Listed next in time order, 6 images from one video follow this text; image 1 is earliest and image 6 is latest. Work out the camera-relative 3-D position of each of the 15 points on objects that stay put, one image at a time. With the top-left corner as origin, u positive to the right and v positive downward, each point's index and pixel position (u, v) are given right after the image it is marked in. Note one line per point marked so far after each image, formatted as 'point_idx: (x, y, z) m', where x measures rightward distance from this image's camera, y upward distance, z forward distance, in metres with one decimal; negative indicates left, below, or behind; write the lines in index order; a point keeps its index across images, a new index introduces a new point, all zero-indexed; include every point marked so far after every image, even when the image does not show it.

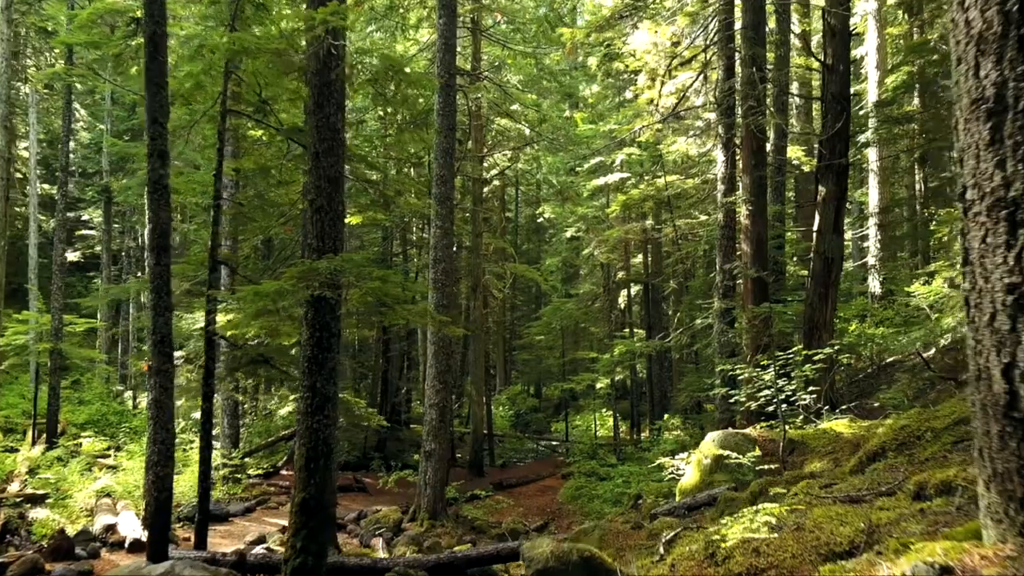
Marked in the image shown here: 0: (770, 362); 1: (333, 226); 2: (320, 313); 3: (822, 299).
0: (+2.8, -0.8, +8.3) m
1: (-1.5, +0.5, +6.4) m
2: (-1.5, -0.2, +6.2) m
3: (+4.2, -0.2, +10.5) m
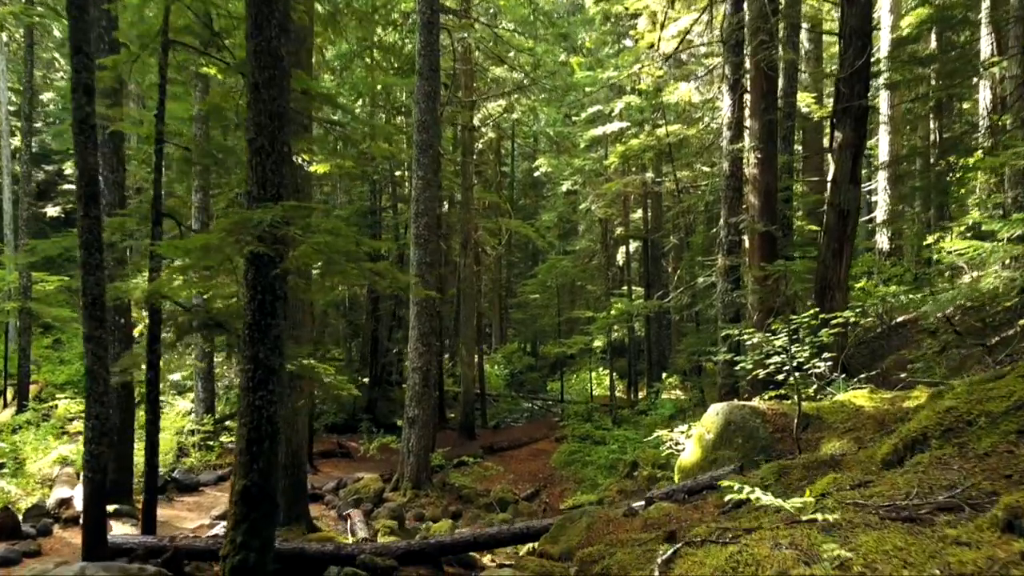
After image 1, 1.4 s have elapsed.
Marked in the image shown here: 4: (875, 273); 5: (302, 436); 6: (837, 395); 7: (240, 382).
0: (+2.6, -0.4, +7.4) m
1: (-1.7, +0.8, +5.4) m
2: (-1.7, +0.1, +5.3) m
3: (+4.0, +0.4, +9.6) m
4: (+7.6, +0.3, +16.1) m
5: (-2.5, -1.8, +9.3) m
6: (+3.0, -1.0, +7.2) m
7: (-1.9, -0.6, +5.3) m
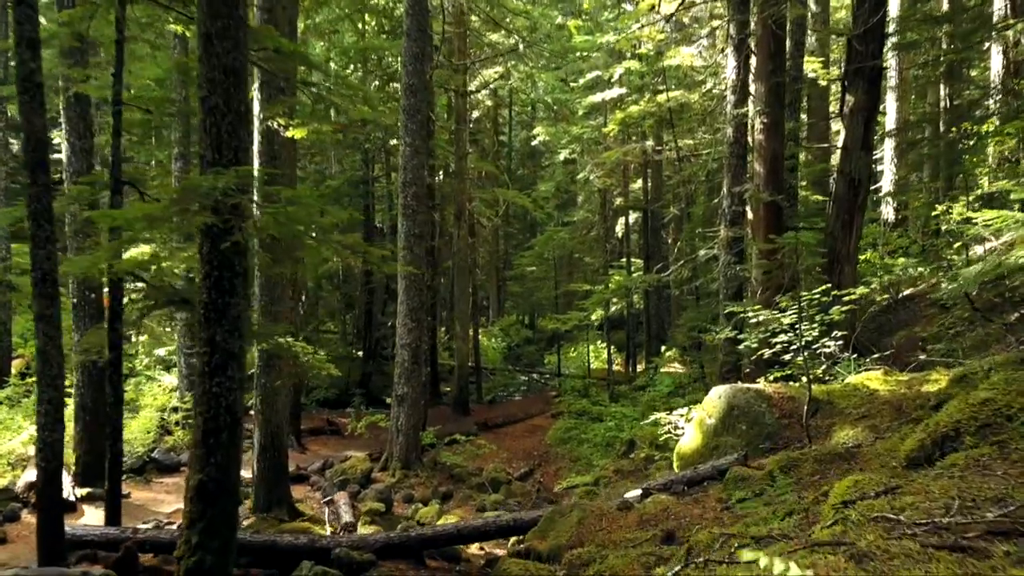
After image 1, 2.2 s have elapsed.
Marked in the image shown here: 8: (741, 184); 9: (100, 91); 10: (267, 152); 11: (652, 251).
0: (+2.5, -0.1, +6.9) m
1: (-1.8, +1.0, +4.9) m
2: (-1.8, +0.3, +4.8) m
3: (+3.9, +0.7, +9.1) m
4: (+7.5, +0.9, +15.5) m
5: (-2.6, -1.5, +8.9) m
6: (+2.9, -0.8, +6.7) m
7: (-2.0, -0.5, +4.9) m
8: (+3.0, +1.4, +10.3) m
9: (-4.0, +1.9, +7.5) m
10: (-2.8, +1.5, +8.8) m
11: (+3.6, +1.0, +19.9) m
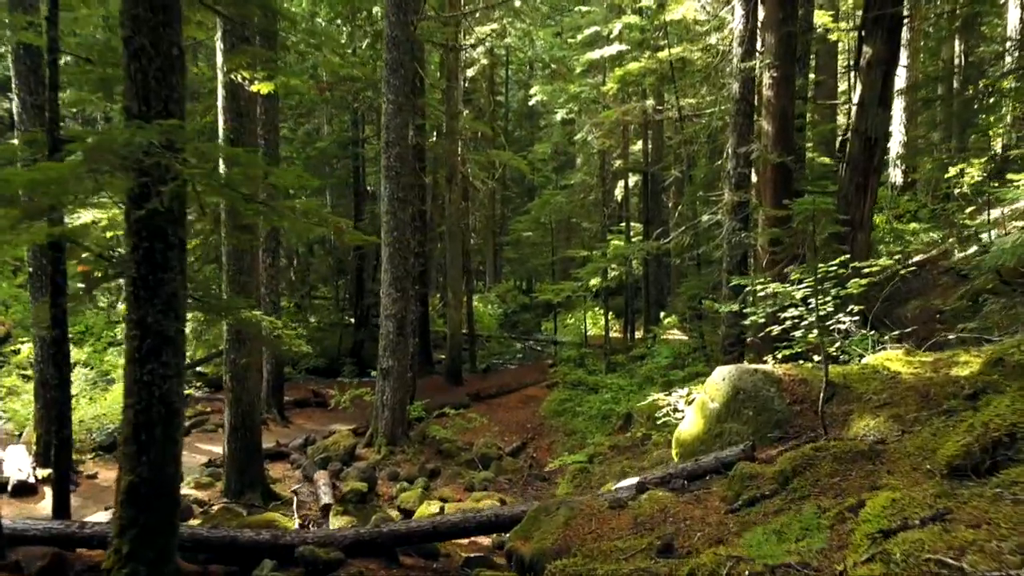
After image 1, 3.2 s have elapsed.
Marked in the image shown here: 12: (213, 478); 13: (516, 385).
0: (+2.3, +0.1, +6.3) m
1: (-1.9, +1.1, +4.2) m
2: (-1.9, +0.4, +4.1) m
3: (+3.8, +1.0, +8.4) m
4: (+7.3, +1.5, +14.8) m
5: (-2.8, -1.2, +8.3) m
6: (+2.8, -0.5, +6.1) m
7: (-2.1, -0.3, +4.2) m
8: (+2.9, +1.8, +9.5) m
9: (-4.1, +2.2, +6.7) m
10: (-2.9, +1.9, +8.0) m
11: (+3.5, +1.8, +19.2) m
12: (-3.4, -2.2, +8.8) m
13: (+0.1, -2.2, +17.1) m
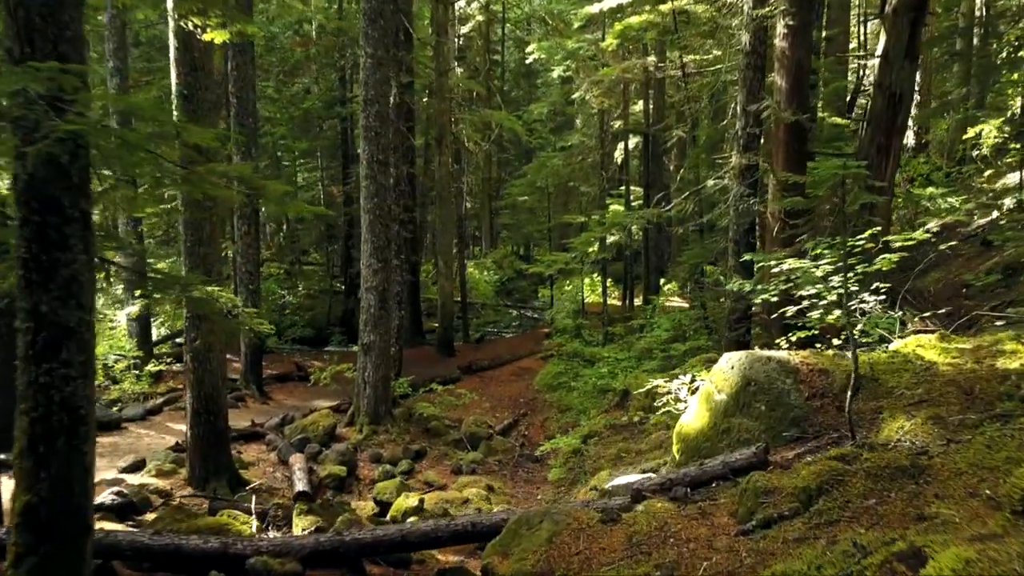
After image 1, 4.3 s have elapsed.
0: (+2.2, +0.3, +5.5) m
1: (-2.0, +1.2, +3.4) m
2: (-2.1, +0.5, +3.4) m
3: (+3.7, +1.3, +7.6) m
4: (+7.2, +2.1, +14.0) m
5: (-2.9, -0.9, +7.6) m
6: (+2.7, -0.4, +5.4) m
7: (-2.3, -0.3, +3.5) m
8: (+2.8, +2.1, +8.7) m
9: (-4.3, +2.4, +5.9) m
10: (-3.1, +2.1, +7.2) m
11: (+3.4, +2.6, +18.4) m
12: (-3.6, -1.9, +8.2) m
13: (-0.1, -1.5, +16.5) m
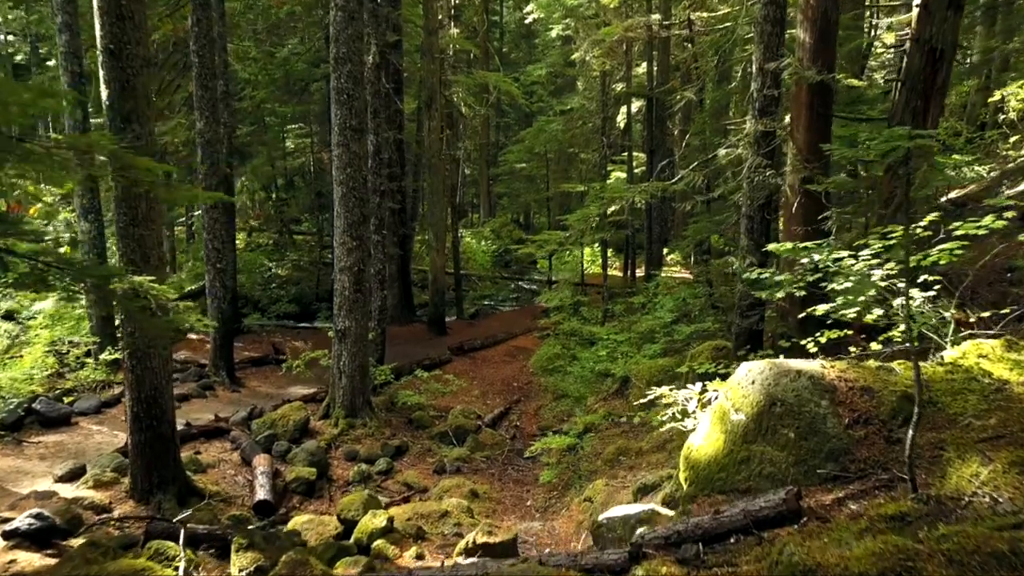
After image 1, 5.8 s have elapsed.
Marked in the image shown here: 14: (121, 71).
0: (+2.1, +0.3, +4.6) m
1: (-2.2, +1.1, +2.4) m
2: (-2.2, +0.4, +2.4) m
3: (+3.5, +1.4, +6.6) m
4: (+7.1, +2.5, +13.0) m
5: (-3.1, -0.8, +6.7) m
6: (+2.5, -0.4, +4.4) m
7: (-2.4, -0.3, +2.6) m
8: (+2.6, +2.3, +7.7) m
9: (-4.4, +2.4, +4.8) m
10: (-3.2, +2.2, +6.2) m
11: (+3.2, +3.2, +17.3) m
12: (-3.7, -1.7, +7.3) m
13: (-0.2, -1.0, +15.6) m
14: (-3.1, +1.7, +6.2) m
